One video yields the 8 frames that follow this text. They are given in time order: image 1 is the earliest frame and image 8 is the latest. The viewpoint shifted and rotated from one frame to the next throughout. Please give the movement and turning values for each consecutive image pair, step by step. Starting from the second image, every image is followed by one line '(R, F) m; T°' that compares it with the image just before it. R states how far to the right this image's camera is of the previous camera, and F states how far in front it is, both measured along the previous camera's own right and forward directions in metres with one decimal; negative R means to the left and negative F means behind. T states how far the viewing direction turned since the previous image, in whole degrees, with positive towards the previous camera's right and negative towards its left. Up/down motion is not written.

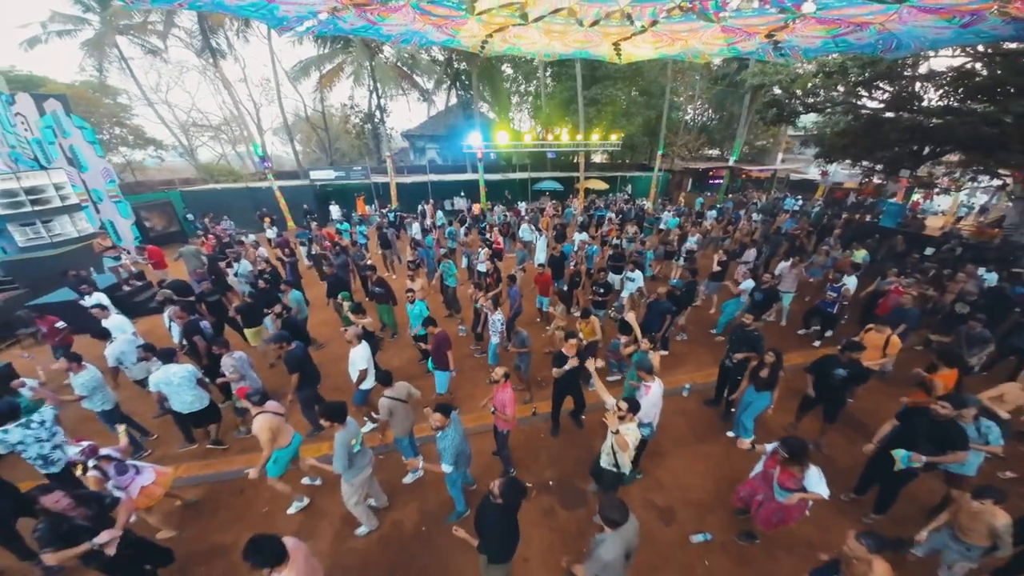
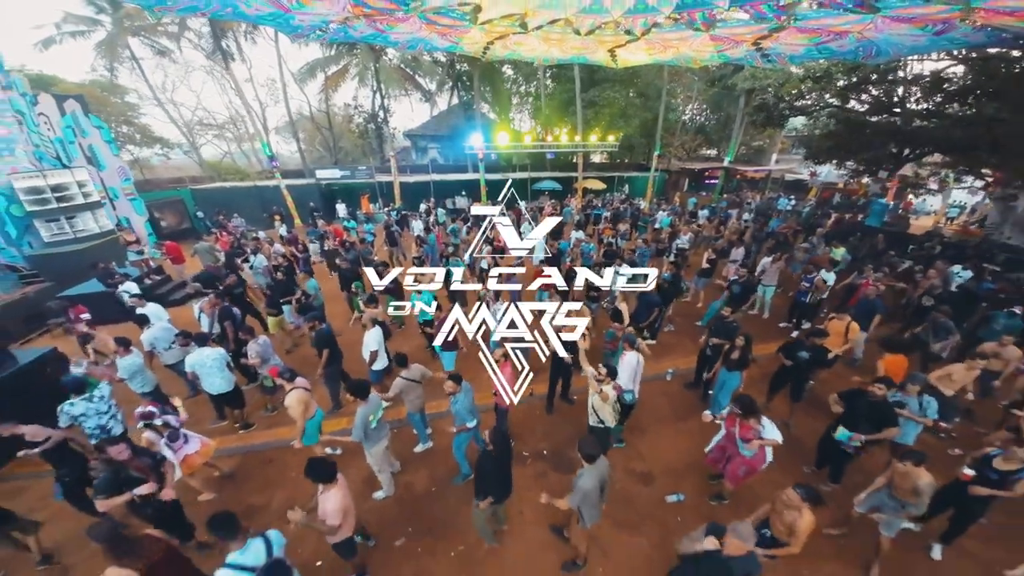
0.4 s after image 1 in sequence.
(0.0, -0.5) m; 0°
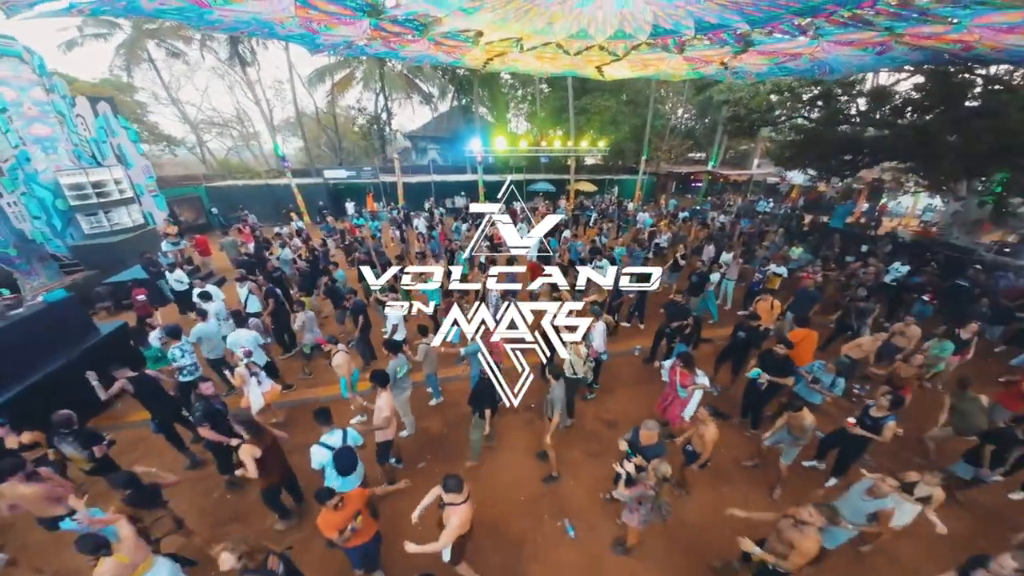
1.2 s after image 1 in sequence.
(0.0, -1.2) m; +1°
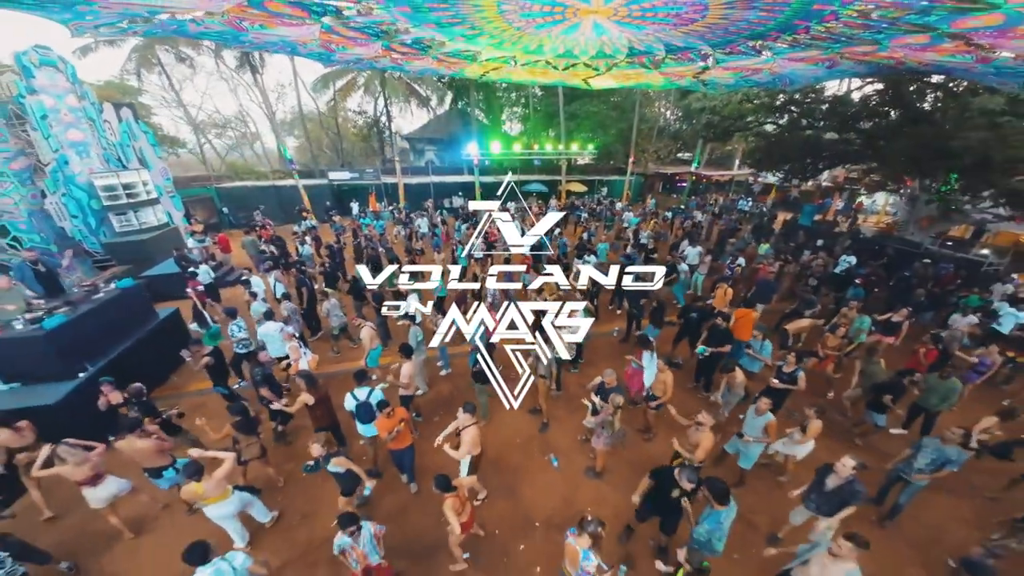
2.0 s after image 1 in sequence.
(0.0, -1.2) m; +1°
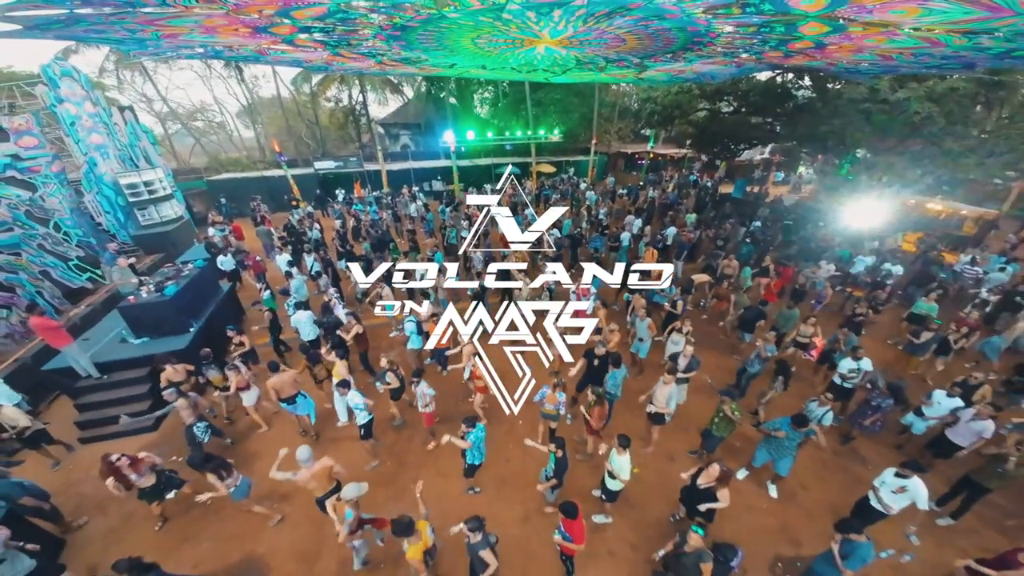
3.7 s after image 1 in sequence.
(-0.1, -2.6) m; +3°
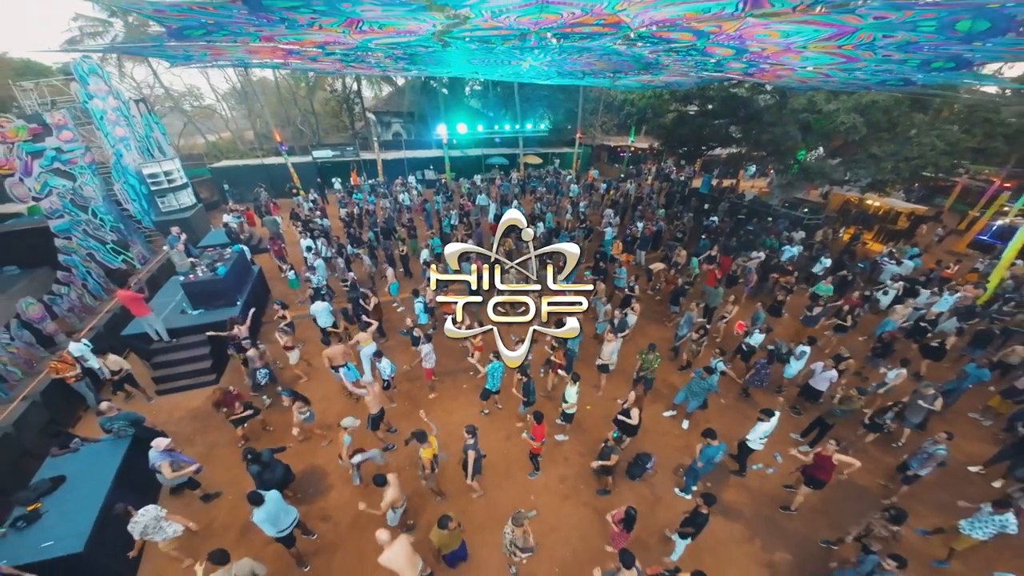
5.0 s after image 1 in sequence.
(+0.1, -2.0) m; +2°
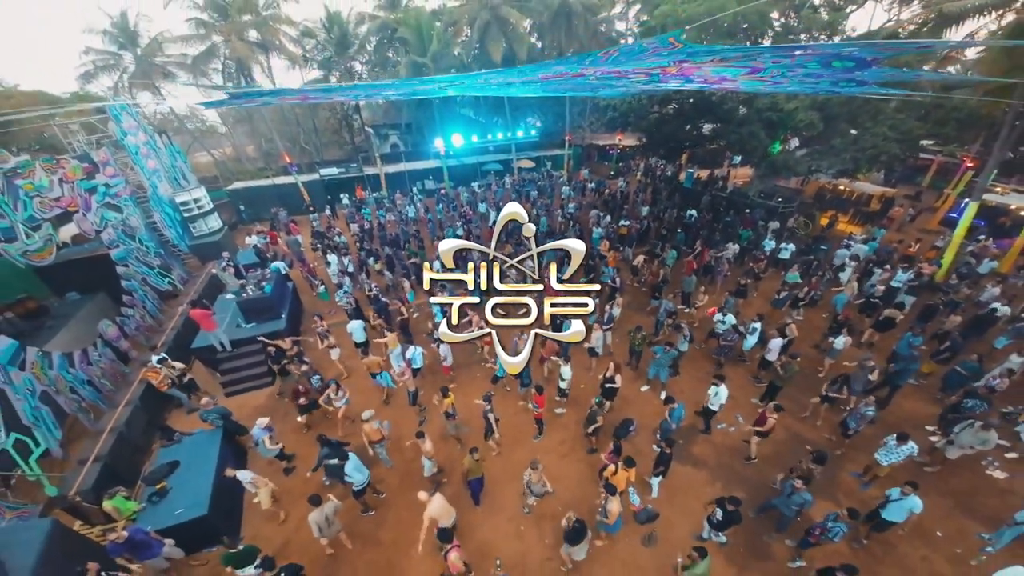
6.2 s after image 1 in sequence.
(0.0, -1.6) m; 0°
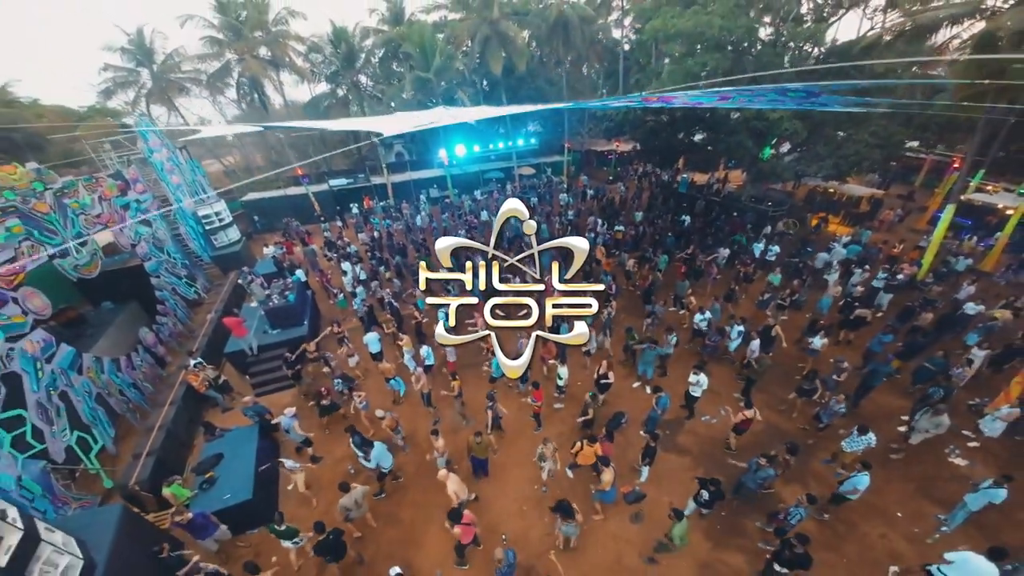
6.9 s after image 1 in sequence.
(+0.1, -1.0) m; 0°
